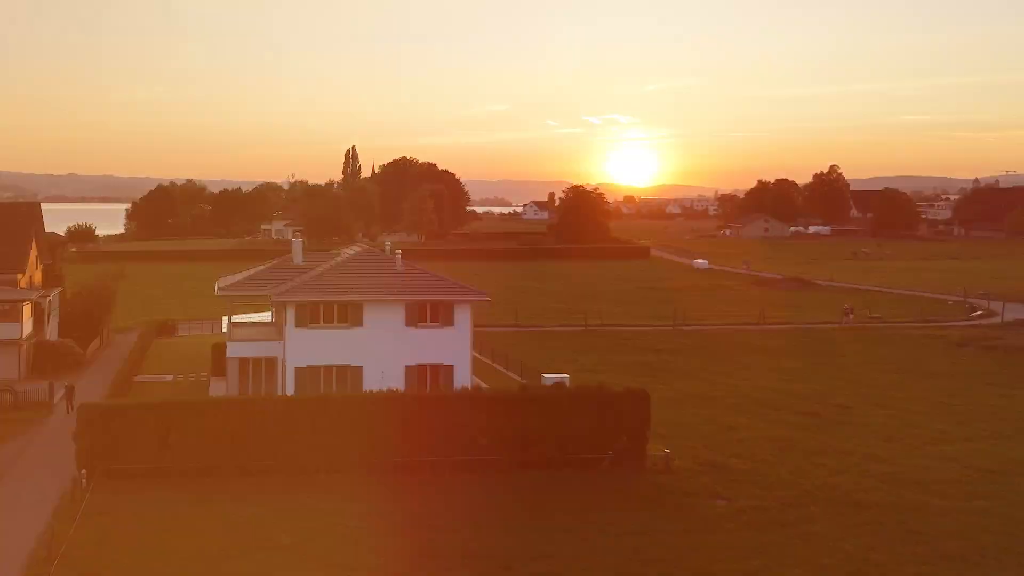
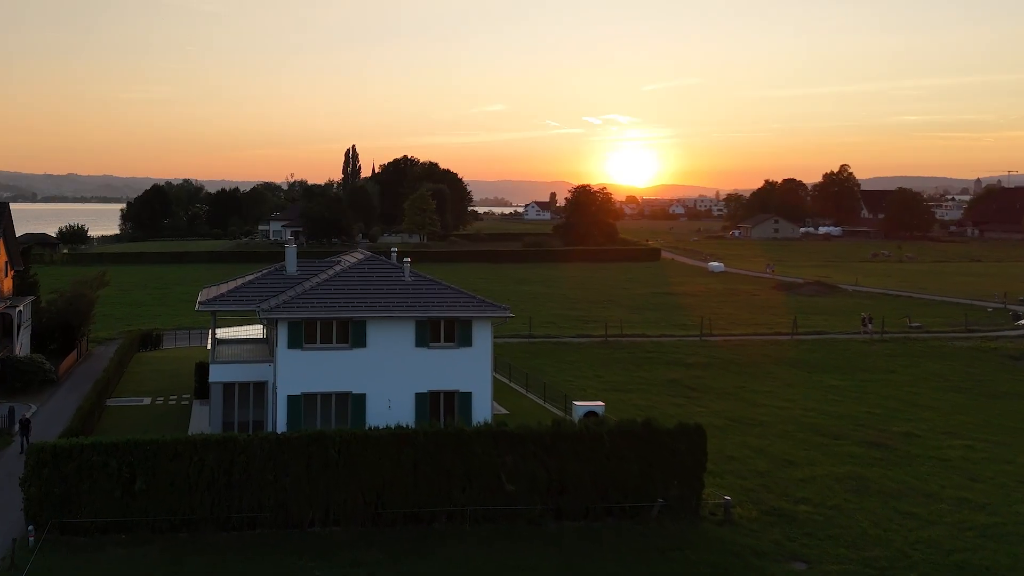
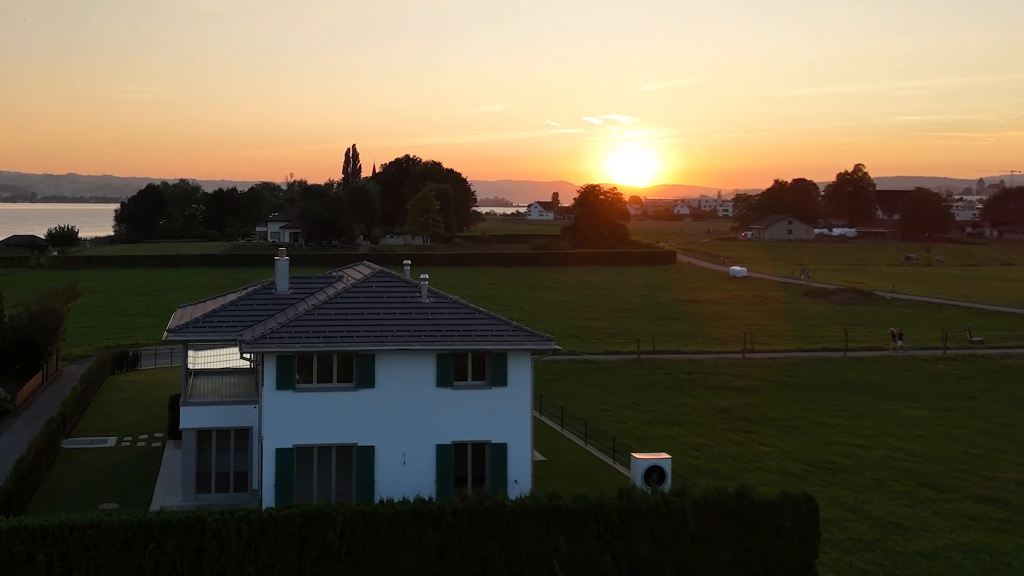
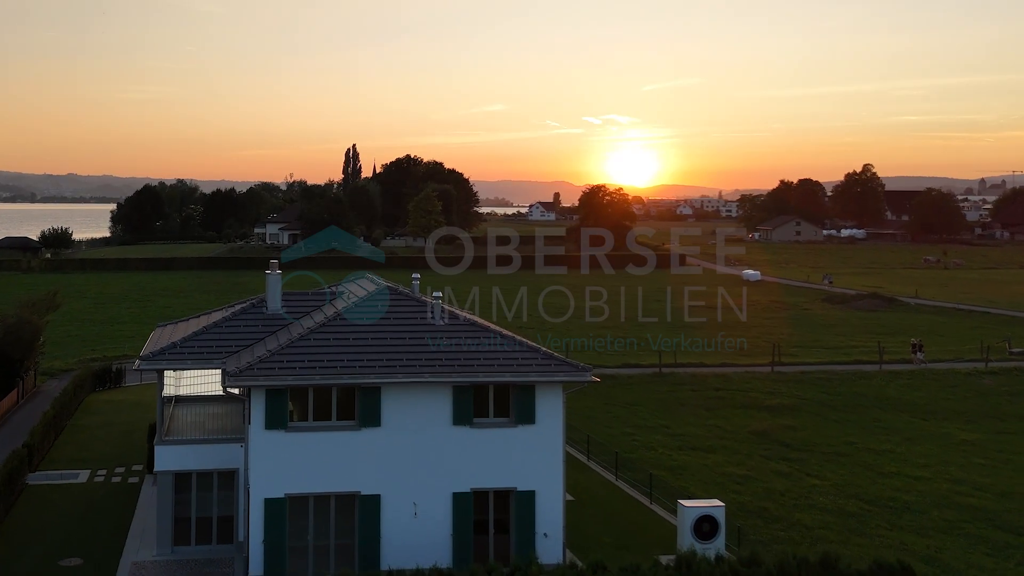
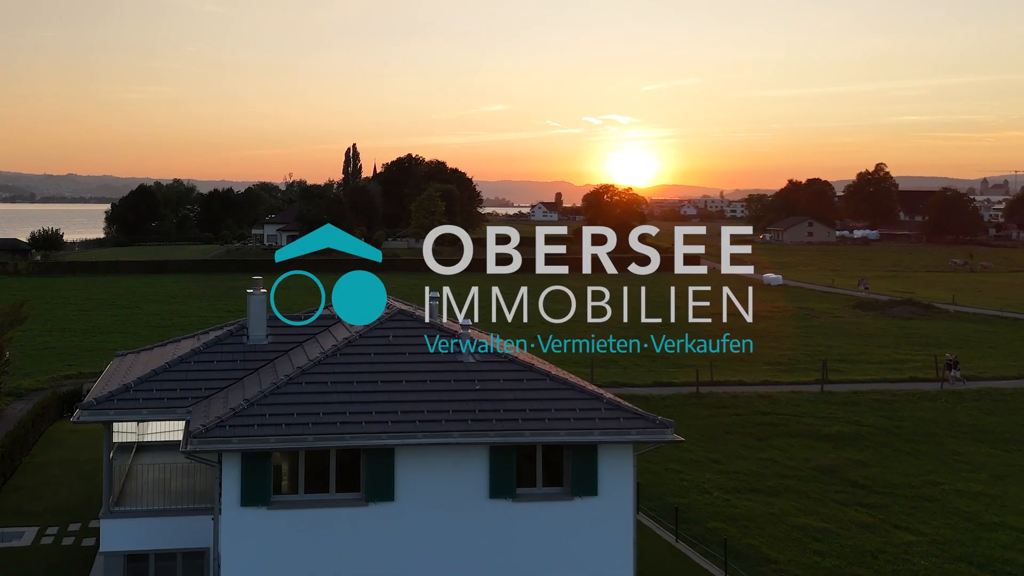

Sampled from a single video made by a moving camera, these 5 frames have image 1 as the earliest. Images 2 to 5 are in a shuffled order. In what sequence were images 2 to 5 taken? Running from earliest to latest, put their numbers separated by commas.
2, 3, 4, 5
